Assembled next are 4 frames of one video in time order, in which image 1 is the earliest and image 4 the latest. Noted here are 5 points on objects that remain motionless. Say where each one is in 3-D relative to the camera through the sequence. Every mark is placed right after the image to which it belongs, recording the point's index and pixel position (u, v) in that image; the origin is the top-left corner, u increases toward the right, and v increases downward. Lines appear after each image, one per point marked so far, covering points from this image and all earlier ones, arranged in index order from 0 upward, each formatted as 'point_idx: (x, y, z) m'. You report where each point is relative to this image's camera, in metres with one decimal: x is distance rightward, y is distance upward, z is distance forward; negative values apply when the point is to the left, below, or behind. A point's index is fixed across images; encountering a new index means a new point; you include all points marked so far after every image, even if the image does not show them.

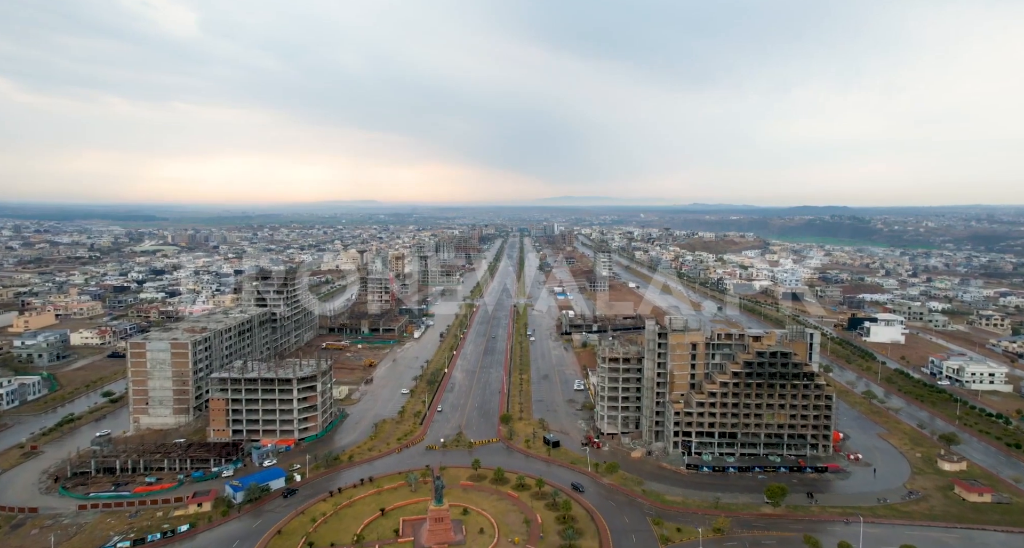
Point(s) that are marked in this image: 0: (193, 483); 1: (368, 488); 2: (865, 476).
0: (-11.4, -7.5, +18.7) m
1: (-5.1, -7.6, +18.6) m
2: (+12.4, -7.1, +18.3) m
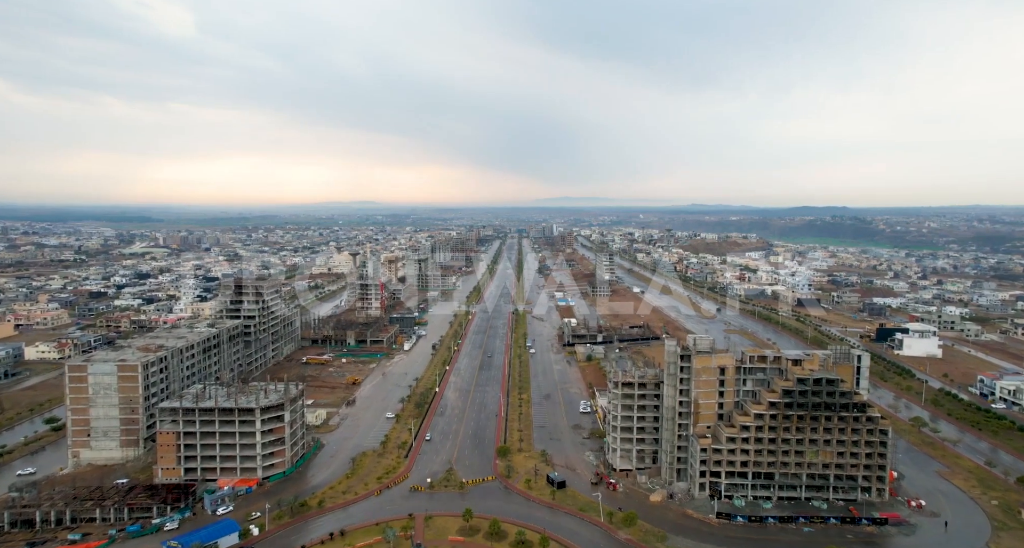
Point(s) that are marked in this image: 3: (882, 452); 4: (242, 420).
0: (-11.5, -7.9, +15.6) m
1: (-5.2, -8.1, +15.5) m
2: (+12.3, -7.5, +15.2) m
3: (+12.1, -5.9, +17.1) m
4: (-9.9, -5.4, +19.1) m
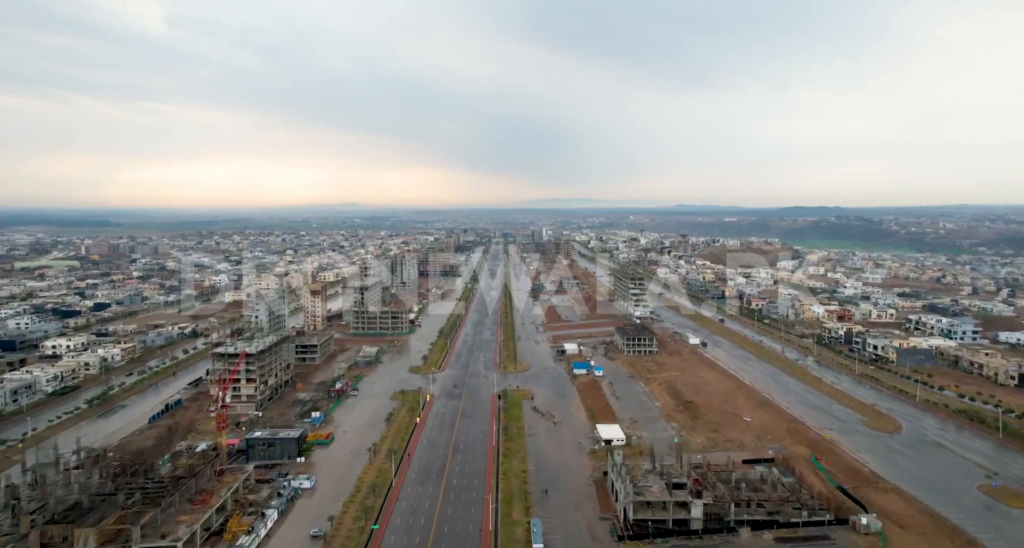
0: (-11.3, -11.0, -7.5) m
1: (-4.9, -11.1, -7.4) m
2: (+12.6, -10.4, -7.2) m
3: (+12.3, -8.7, -5.3) m
4: (-9.8, -8.4, -4.0) m
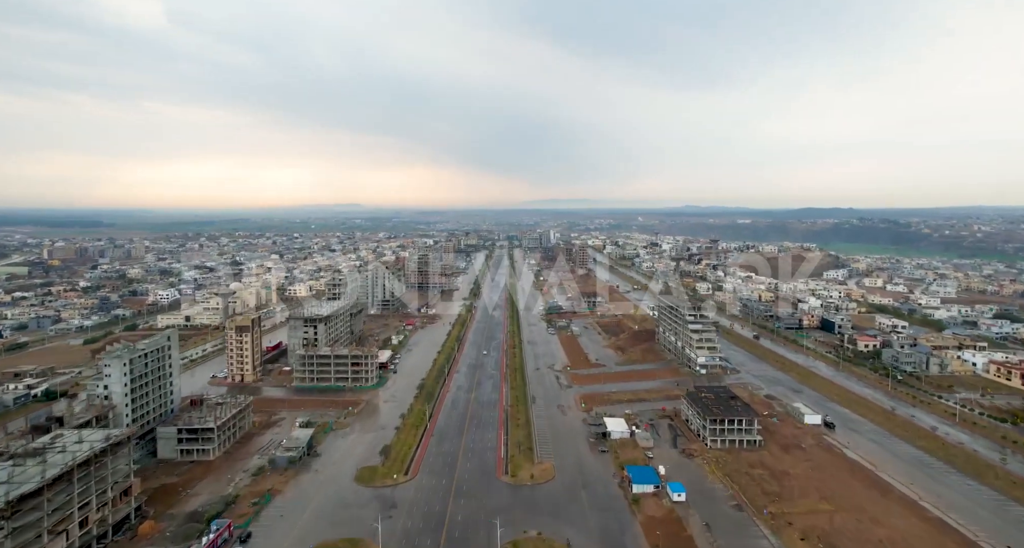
0: (-11.0, -12.7, -21.9) m
1: (-4.7, -12.8, -21.8) m
2: (+12.8, -12.1, -21.7) m
3: (+12.6, -10.5, -19.8) m
4: (-9.5, -10.2, -18.3) m
